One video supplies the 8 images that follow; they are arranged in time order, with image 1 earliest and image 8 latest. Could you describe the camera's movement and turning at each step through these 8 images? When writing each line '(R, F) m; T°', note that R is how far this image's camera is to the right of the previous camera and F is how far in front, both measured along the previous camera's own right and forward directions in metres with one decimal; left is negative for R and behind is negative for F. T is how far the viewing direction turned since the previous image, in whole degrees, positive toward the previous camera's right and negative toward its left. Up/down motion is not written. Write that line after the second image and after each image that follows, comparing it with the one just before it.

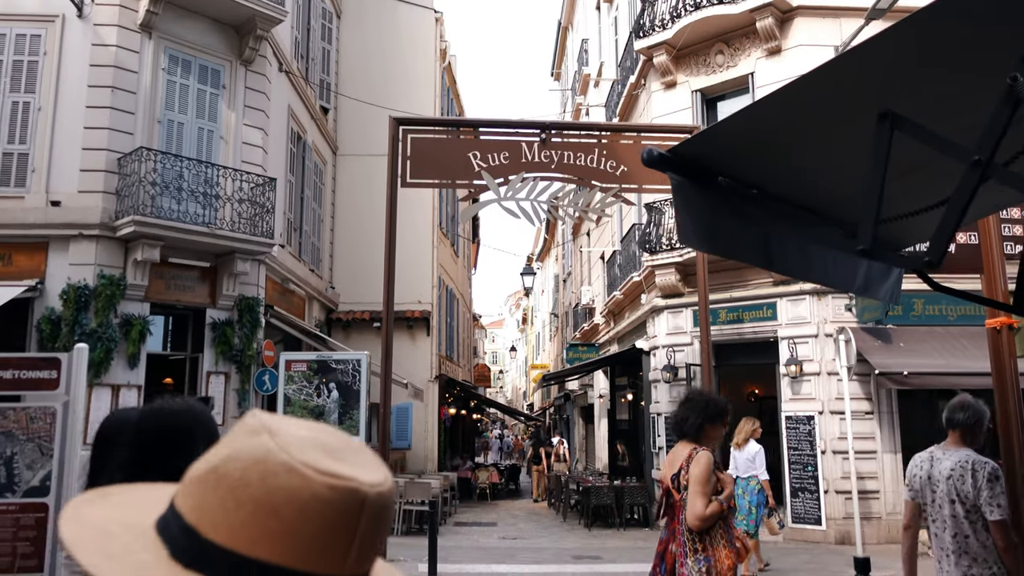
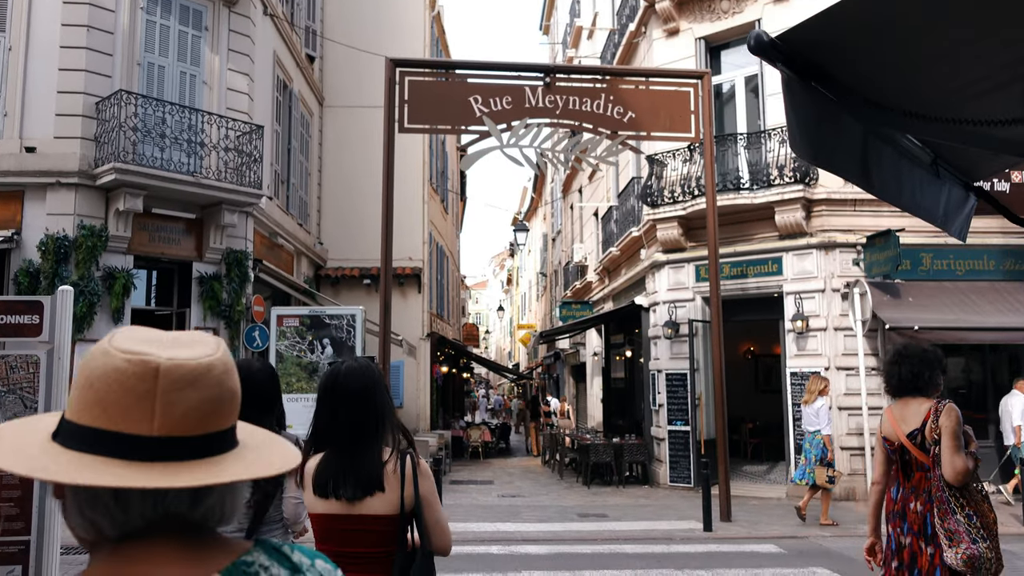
(-0.3, +0.4) m; +1°
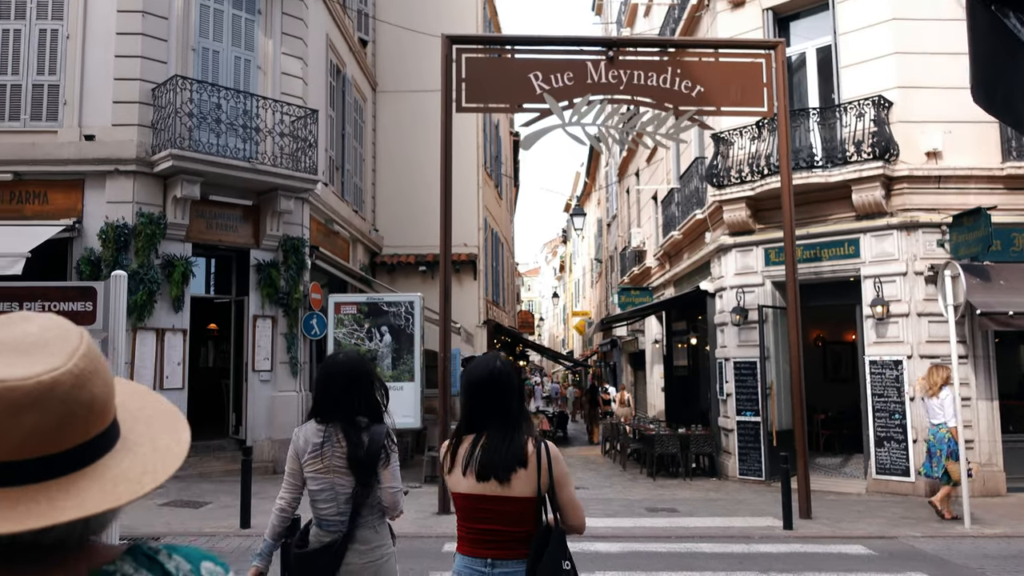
(-0.2, +0.4) m; -4°
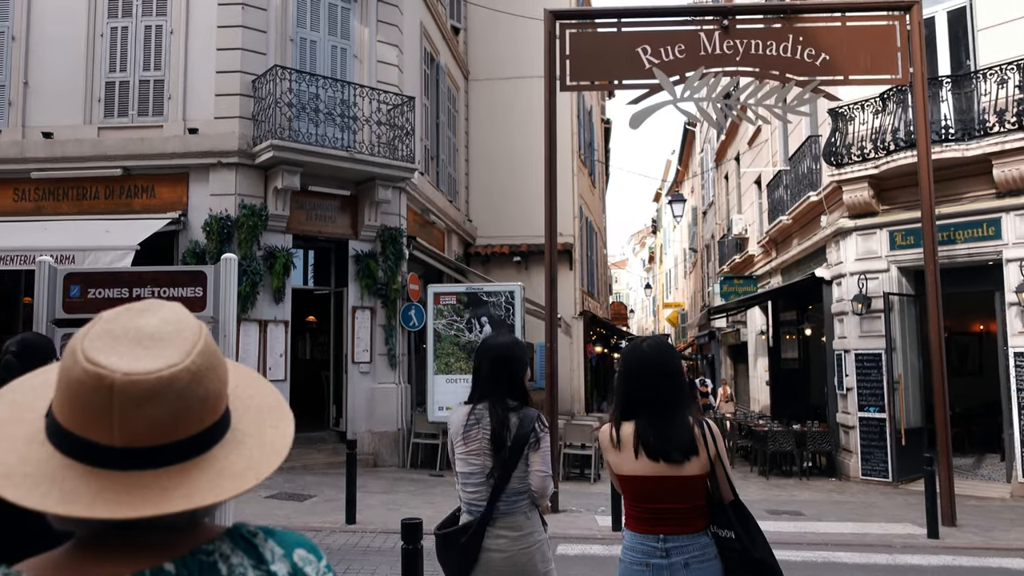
(-0.3, +0.5) m; -6°
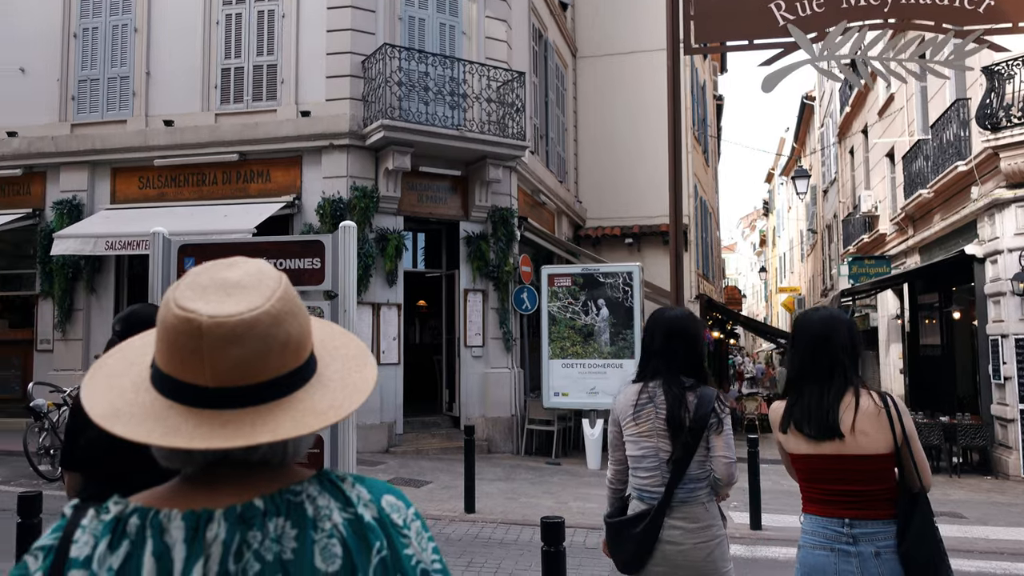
(-0.2, +0.5) m; -7°
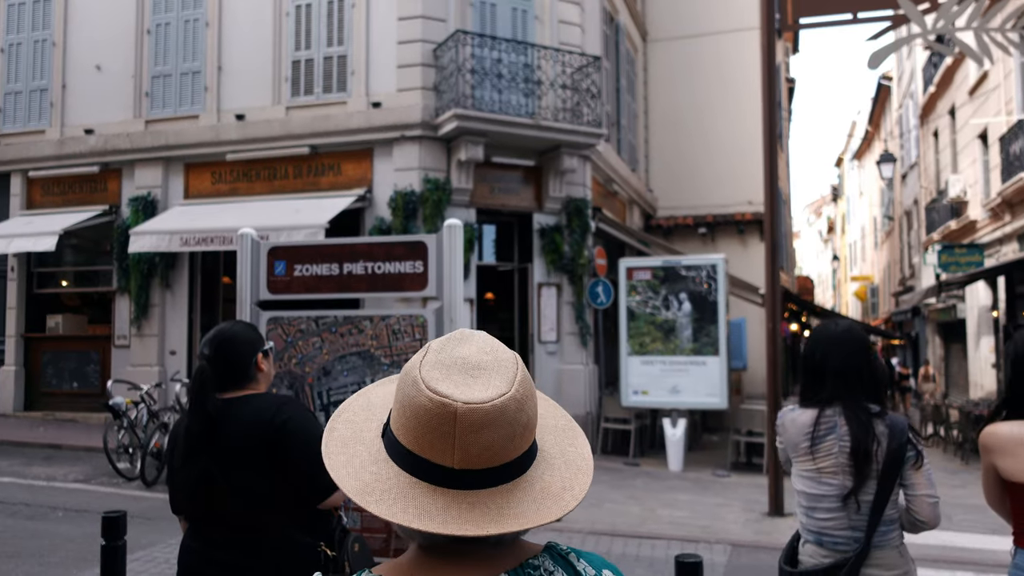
(-0.3, +0.4) m; -4°
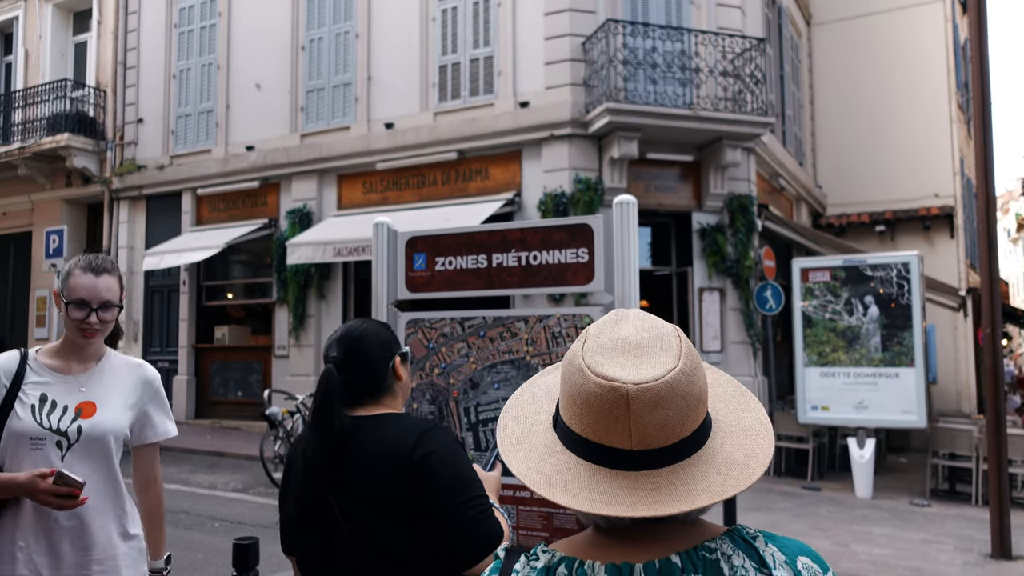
(-0.1, +0.6) m; -11°
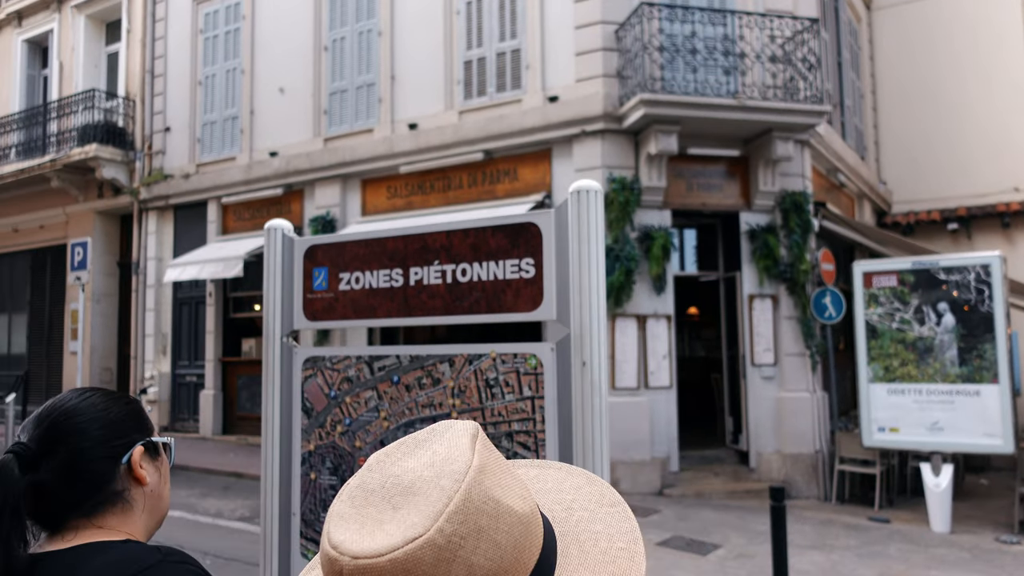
(+0.3, +0.8) m; -4°
